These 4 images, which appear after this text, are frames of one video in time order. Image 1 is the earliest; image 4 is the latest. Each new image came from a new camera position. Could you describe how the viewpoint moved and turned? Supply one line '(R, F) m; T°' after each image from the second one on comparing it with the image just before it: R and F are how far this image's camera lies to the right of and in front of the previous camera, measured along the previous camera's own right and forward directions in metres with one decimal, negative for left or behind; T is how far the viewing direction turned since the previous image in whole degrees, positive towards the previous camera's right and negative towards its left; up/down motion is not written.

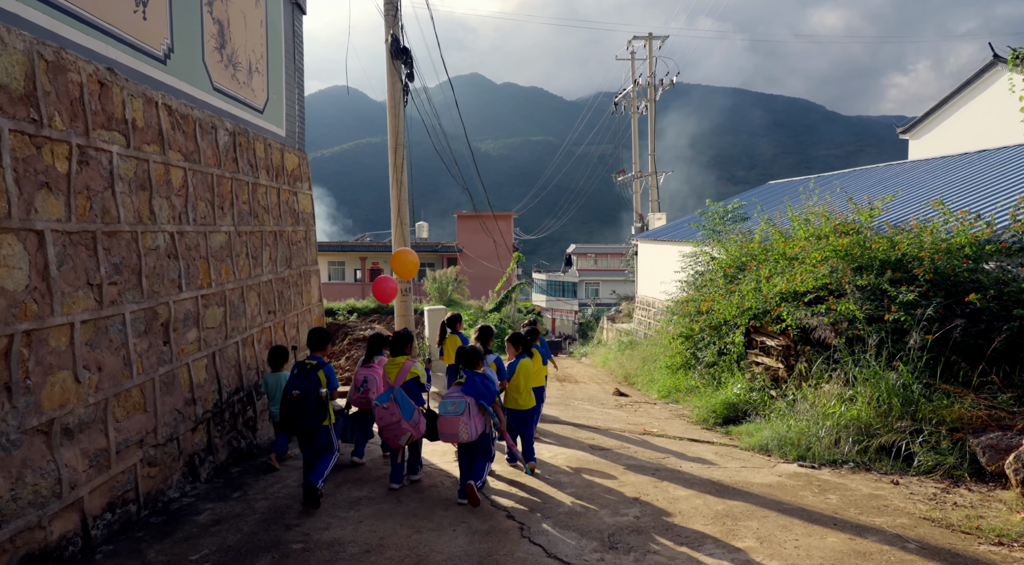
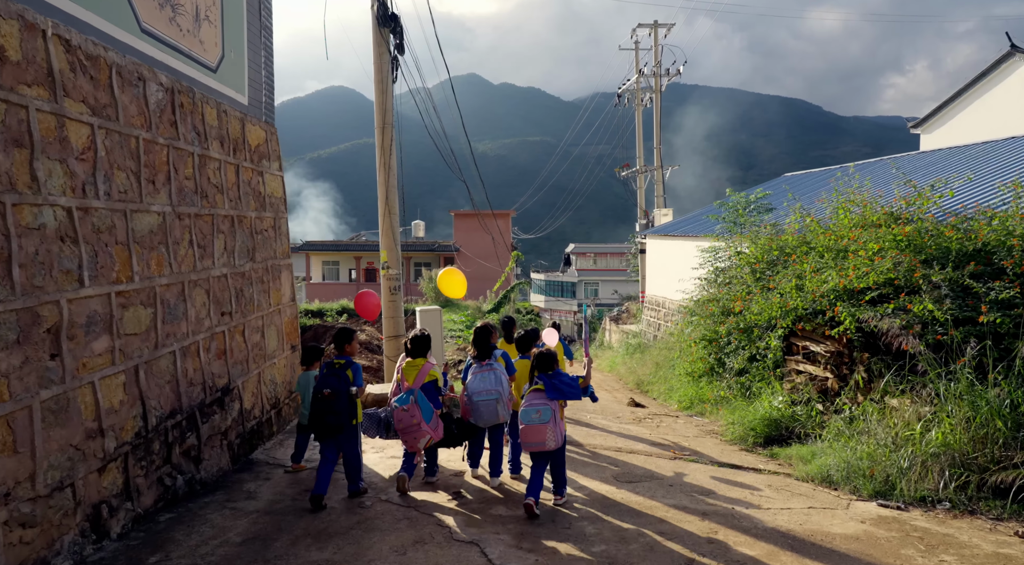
(-0.1, +1.3) m; 0°
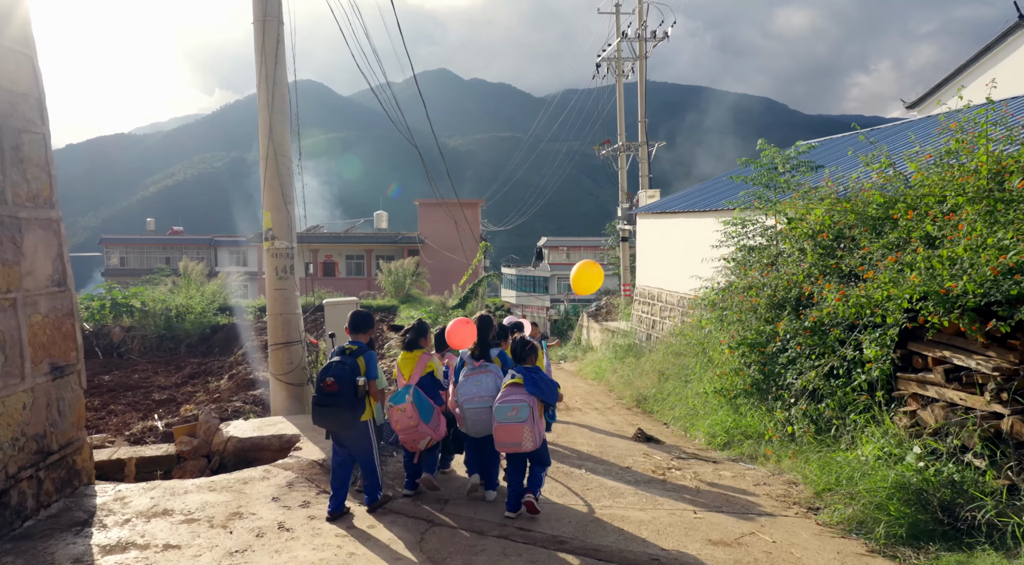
(+0.2, +3.5) m; +2°
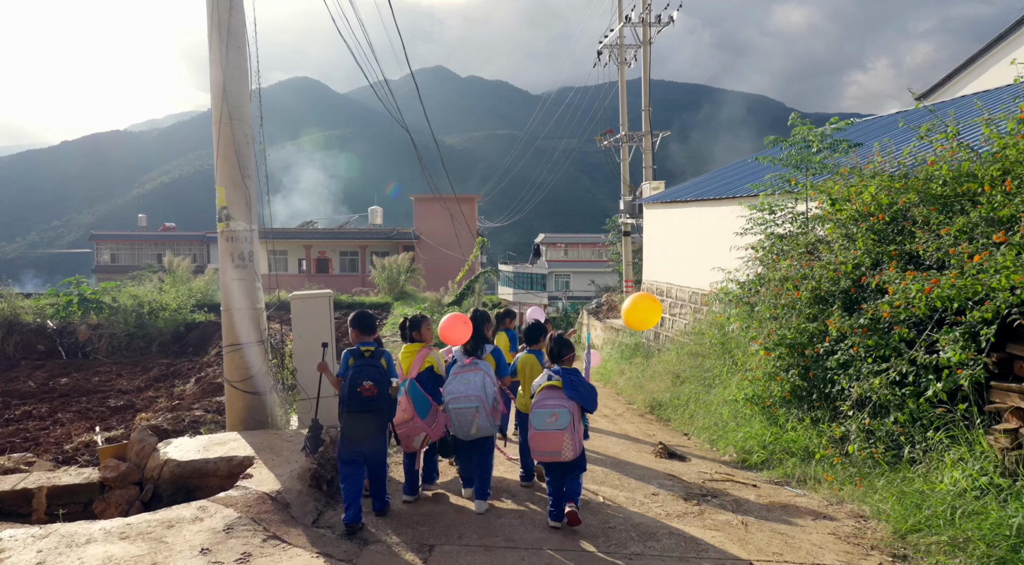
(0.0, +1.1) m; 0°
